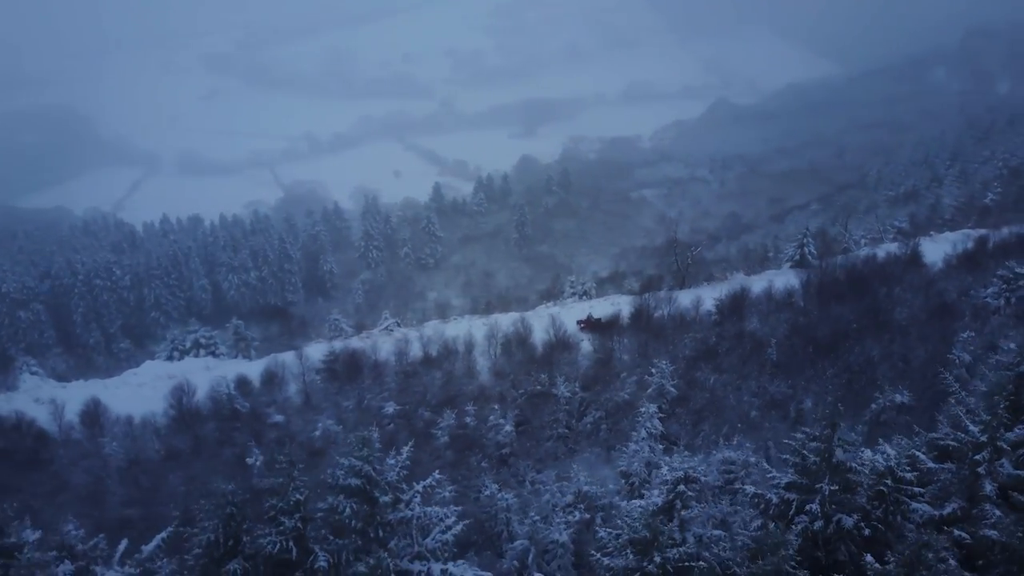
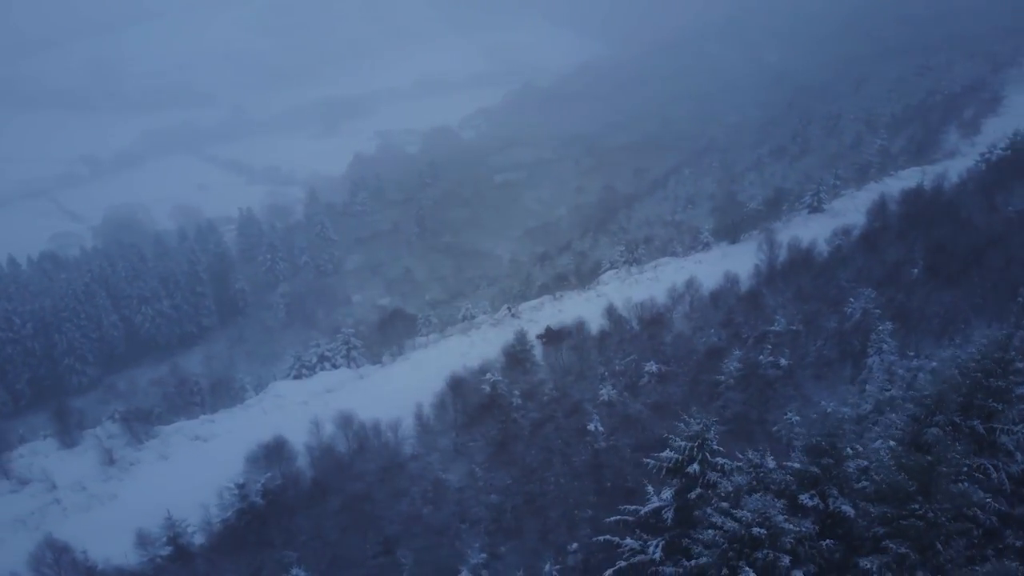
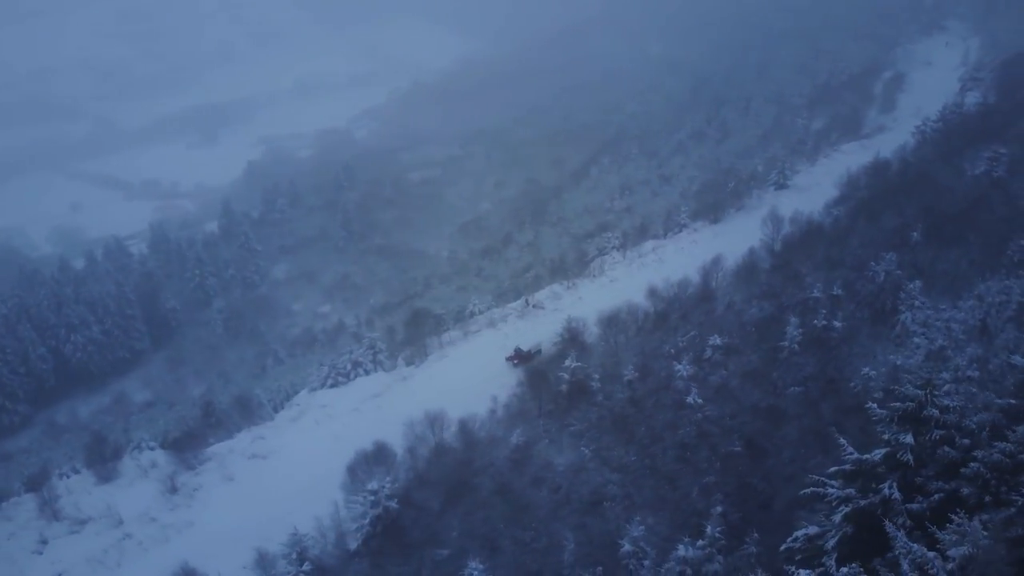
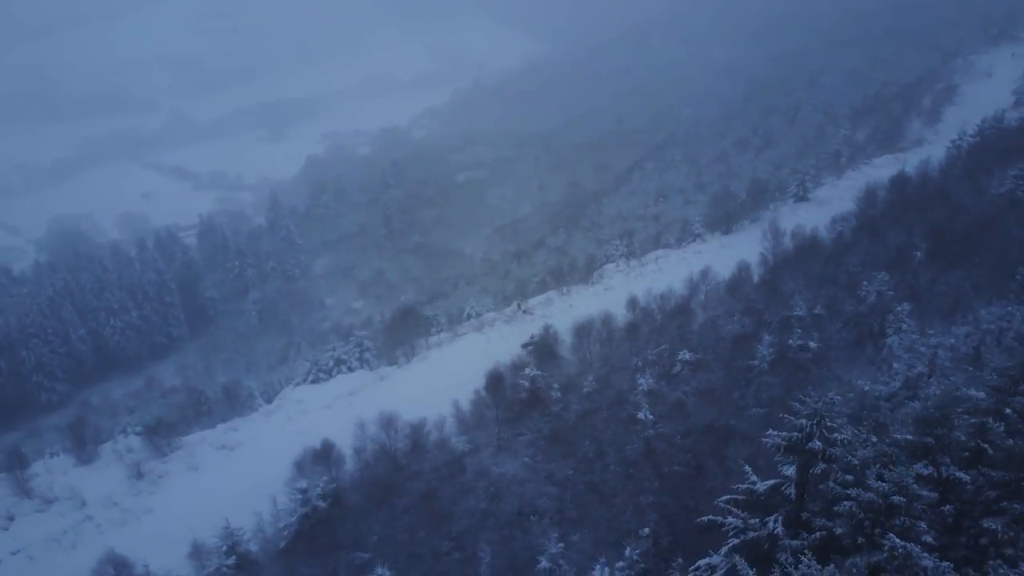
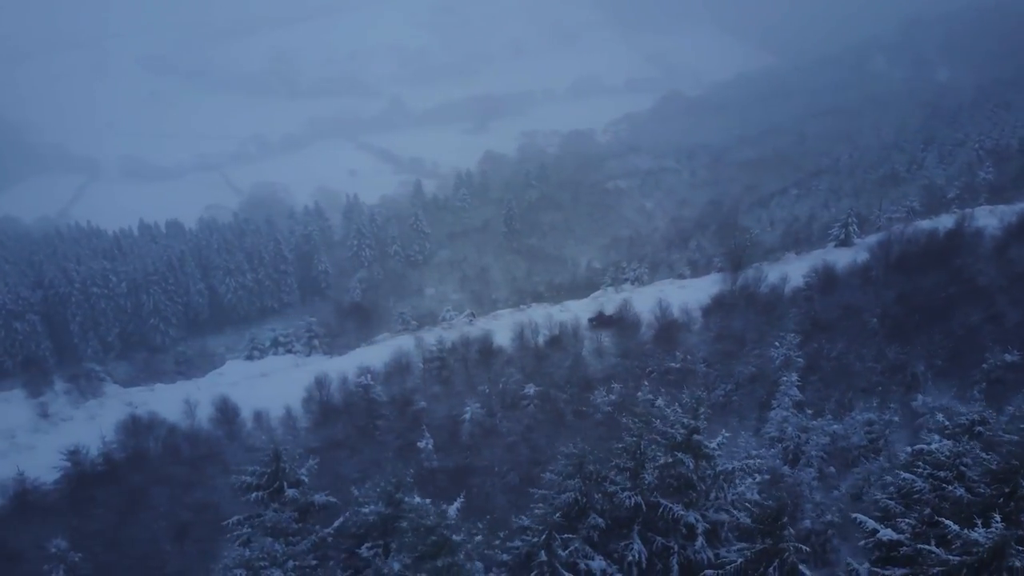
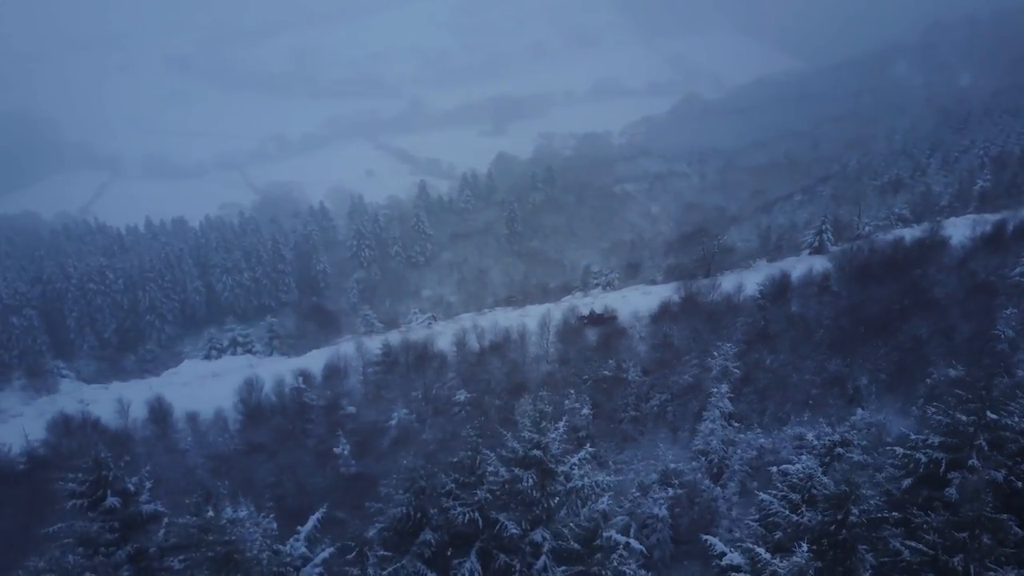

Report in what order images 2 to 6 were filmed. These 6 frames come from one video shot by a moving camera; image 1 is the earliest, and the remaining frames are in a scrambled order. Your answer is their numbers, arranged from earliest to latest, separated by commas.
6, 5, 2, 4, 3
